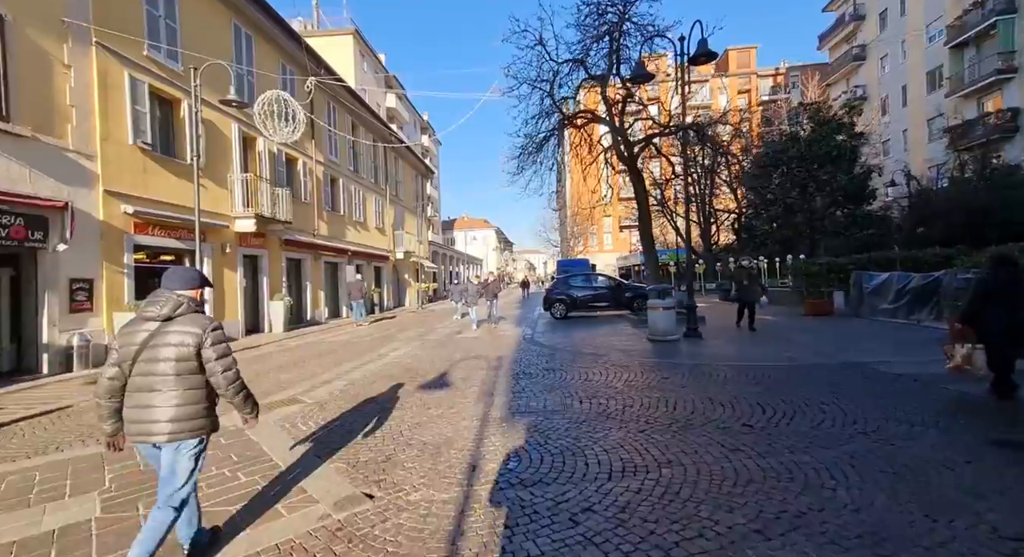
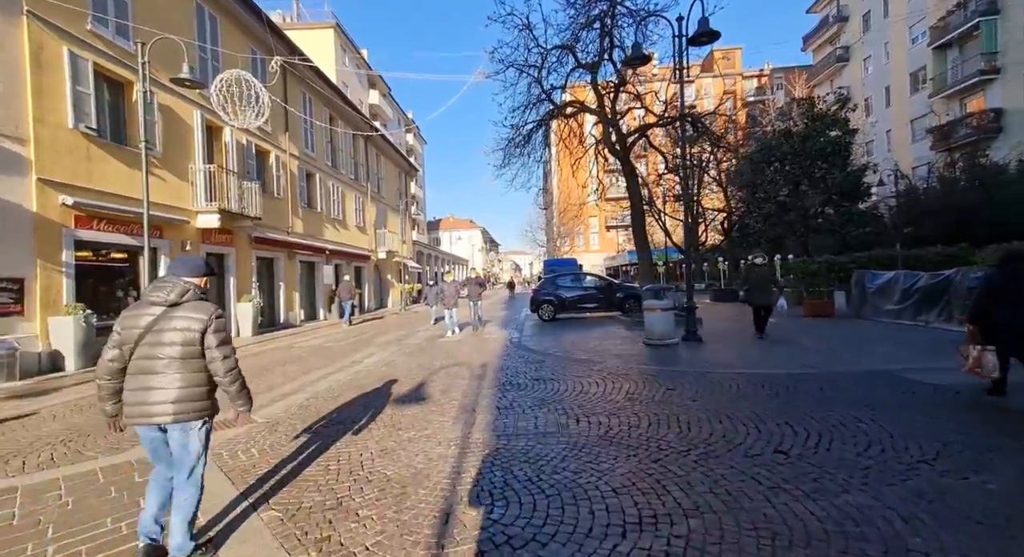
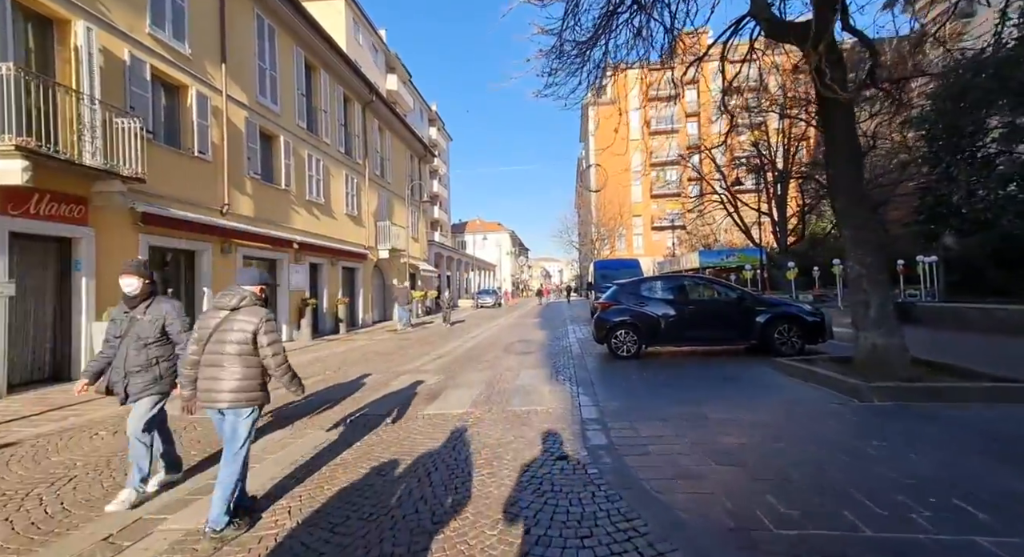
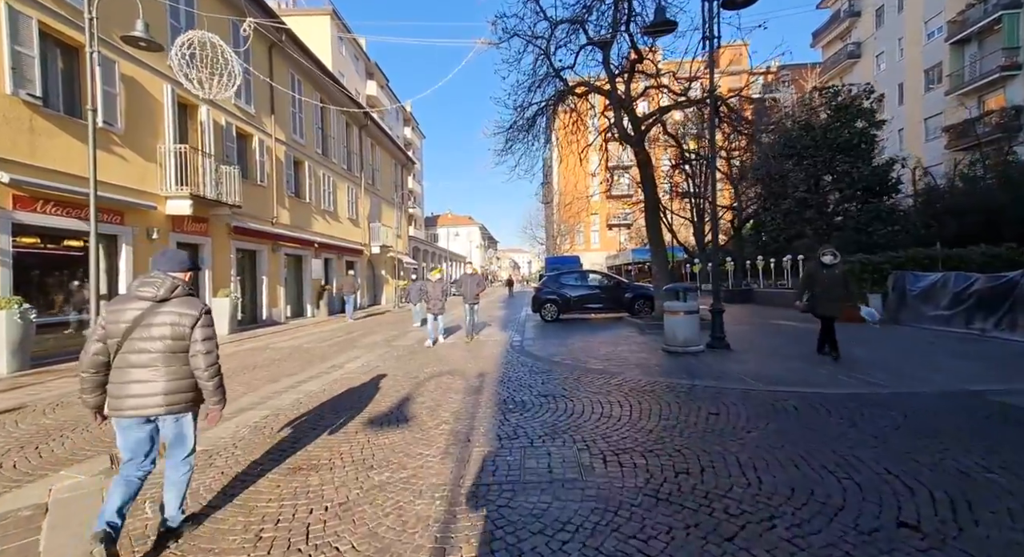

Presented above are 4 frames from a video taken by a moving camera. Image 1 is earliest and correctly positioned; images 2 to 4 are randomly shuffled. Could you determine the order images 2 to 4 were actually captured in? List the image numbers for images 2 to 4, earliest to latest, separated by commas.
2, 4, 3
